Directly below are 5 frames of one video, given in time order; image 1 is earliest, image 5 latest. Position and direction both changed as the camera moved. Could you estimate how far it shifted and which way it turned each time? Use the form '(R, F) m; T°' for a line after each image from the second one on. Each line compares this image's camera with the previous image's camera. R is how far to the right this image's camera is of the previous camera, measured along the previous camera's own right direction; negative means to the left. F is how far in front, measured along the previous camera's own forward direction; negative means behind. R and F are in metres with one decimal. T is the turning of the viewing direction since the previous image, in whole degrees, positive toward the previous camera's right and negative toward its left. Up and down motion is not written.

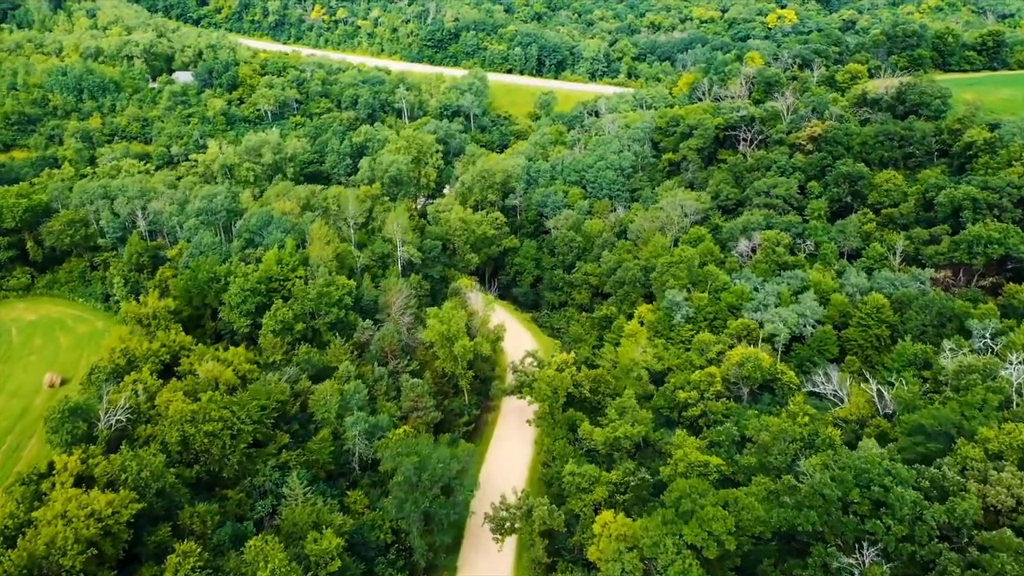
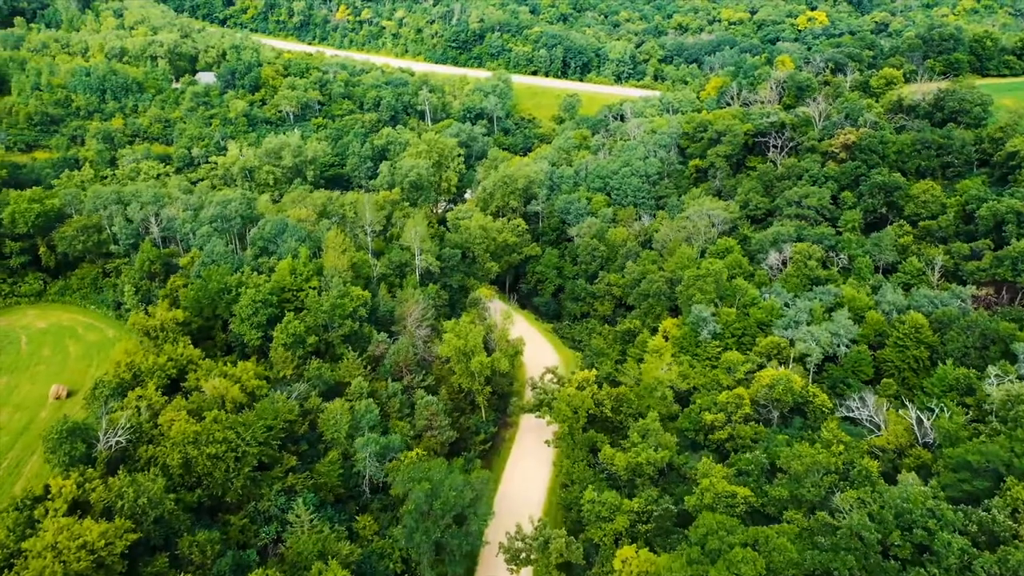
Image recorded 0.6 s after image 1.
(+0.2, +2.1) m; -2°
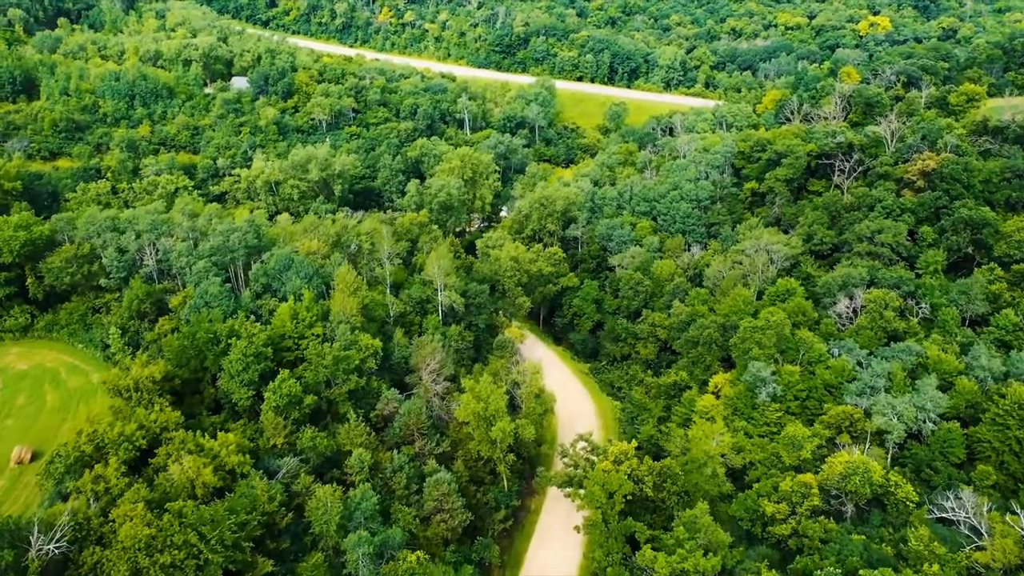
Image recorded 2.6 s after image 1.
(+0.7, +7.4) m; -3°
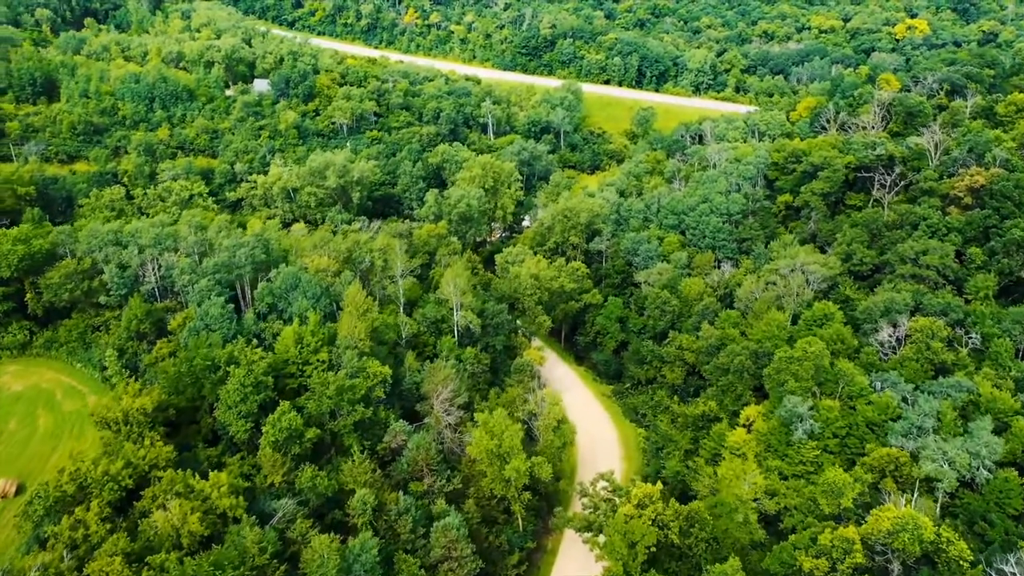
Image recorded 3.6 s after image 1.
(+0.3, +3.4) m; -2°
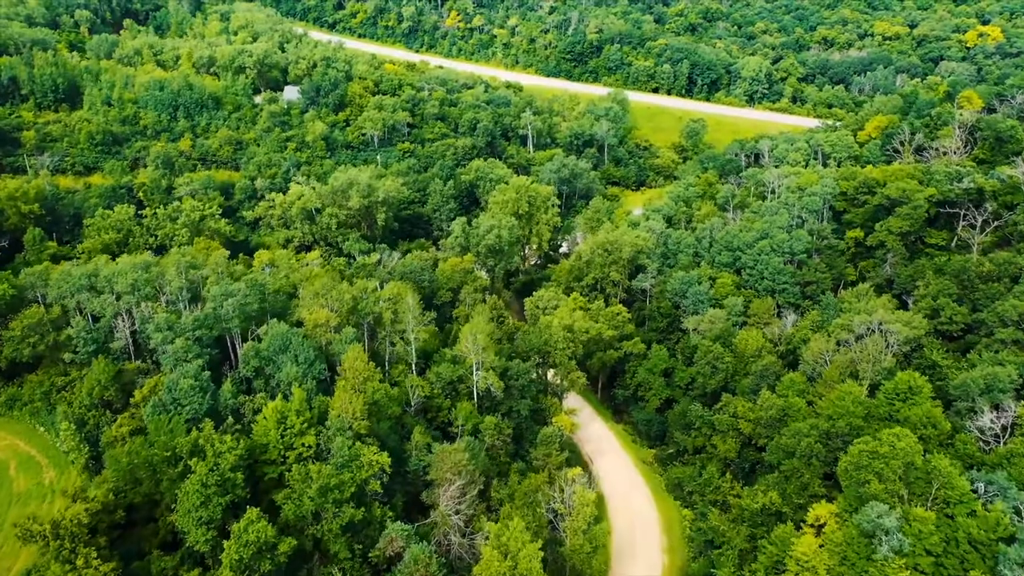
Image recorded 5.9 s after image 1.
(+0.7, +8.3) m; -3°
